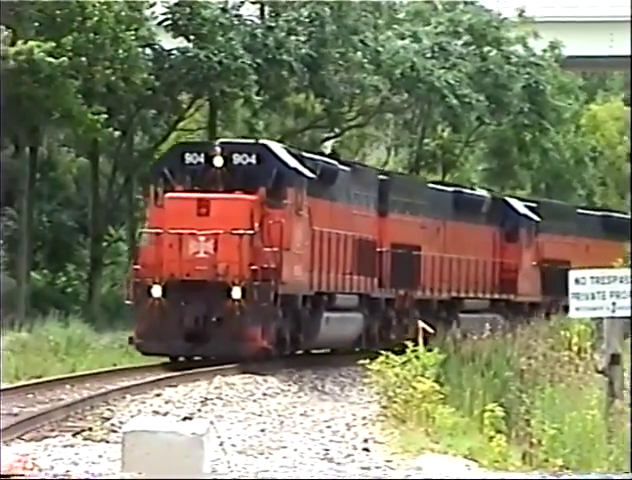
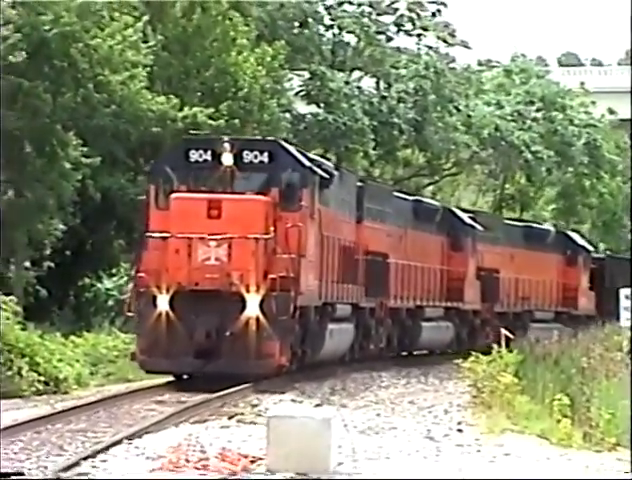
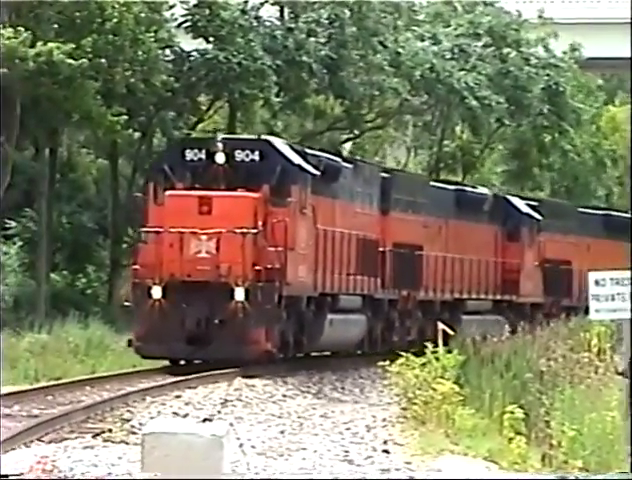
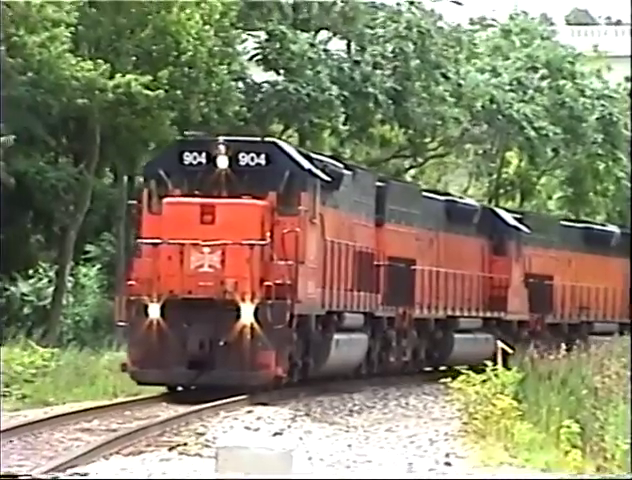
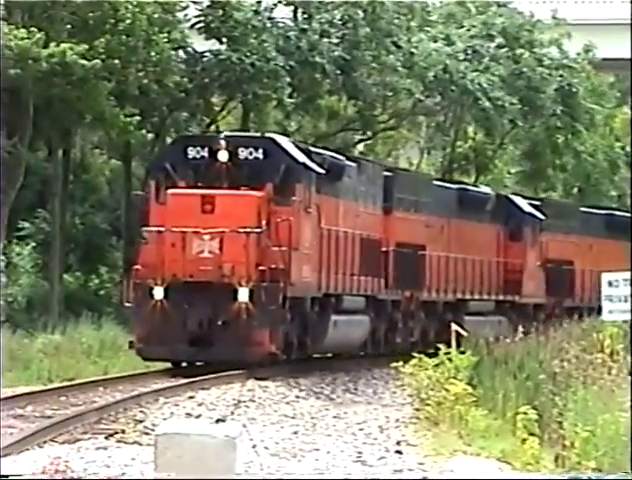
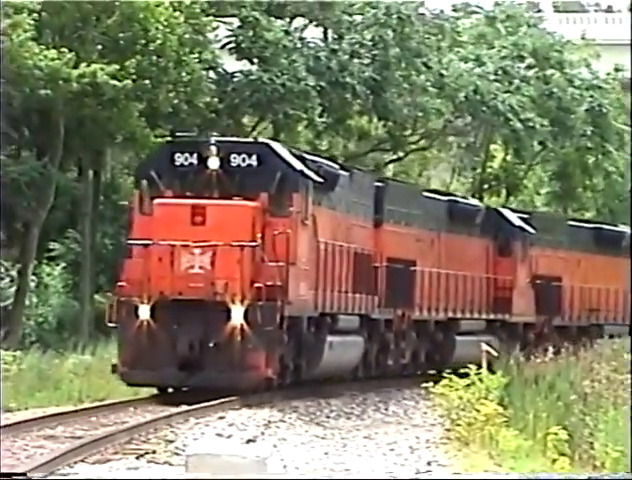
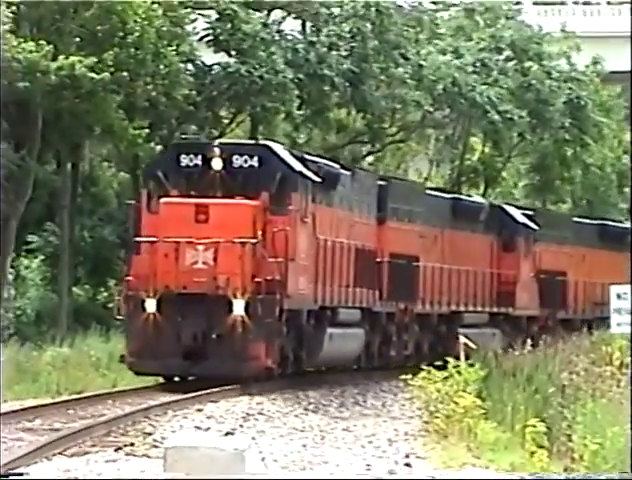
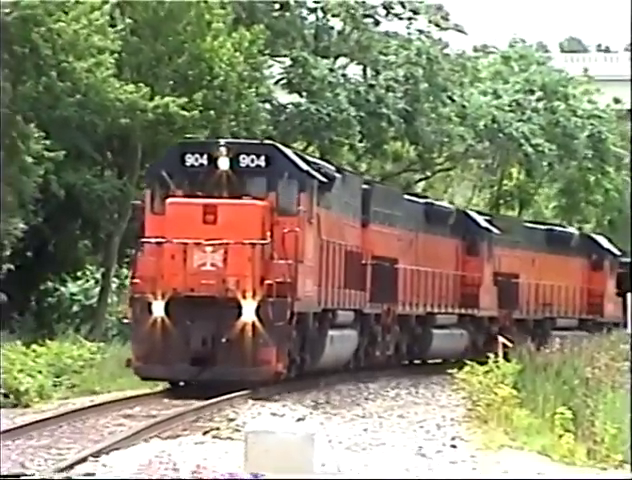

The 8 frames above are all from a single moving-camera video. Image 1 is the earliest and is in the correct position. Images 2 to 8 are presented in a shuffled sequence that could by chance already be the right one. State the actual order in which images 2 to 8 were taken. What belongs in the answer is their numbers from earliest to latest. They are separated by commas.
3, 5, 7, 6, 4, 8, 2
